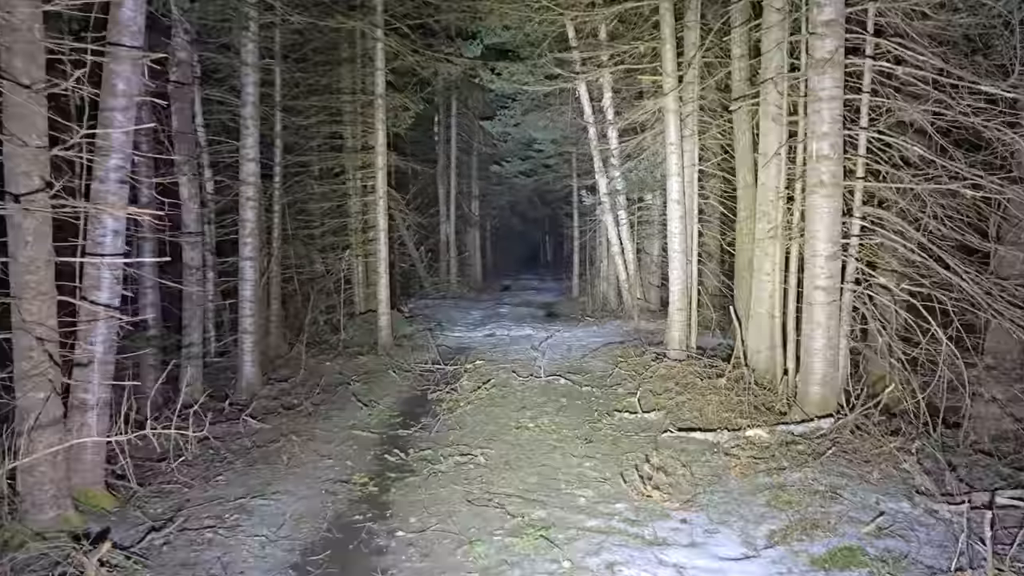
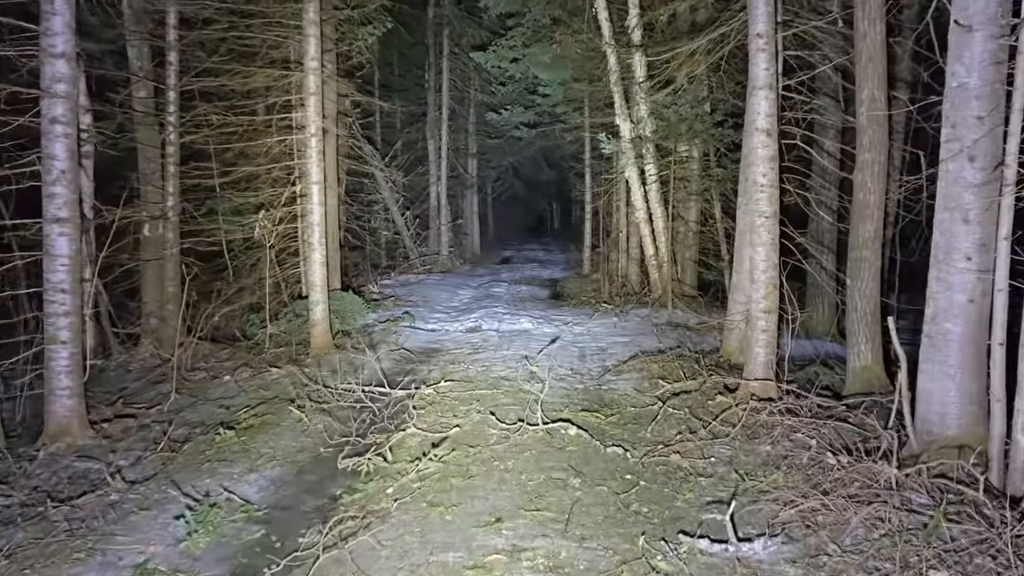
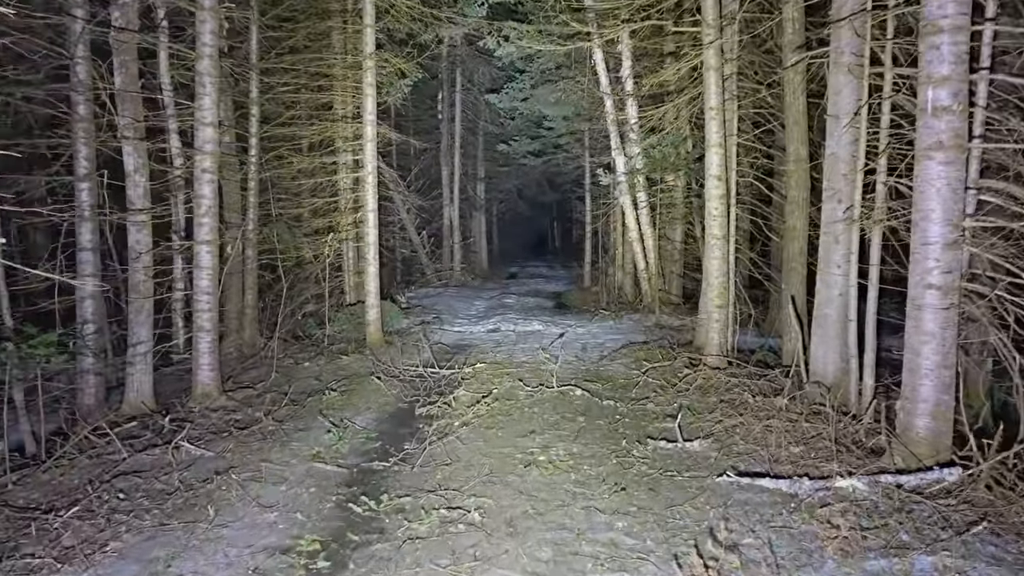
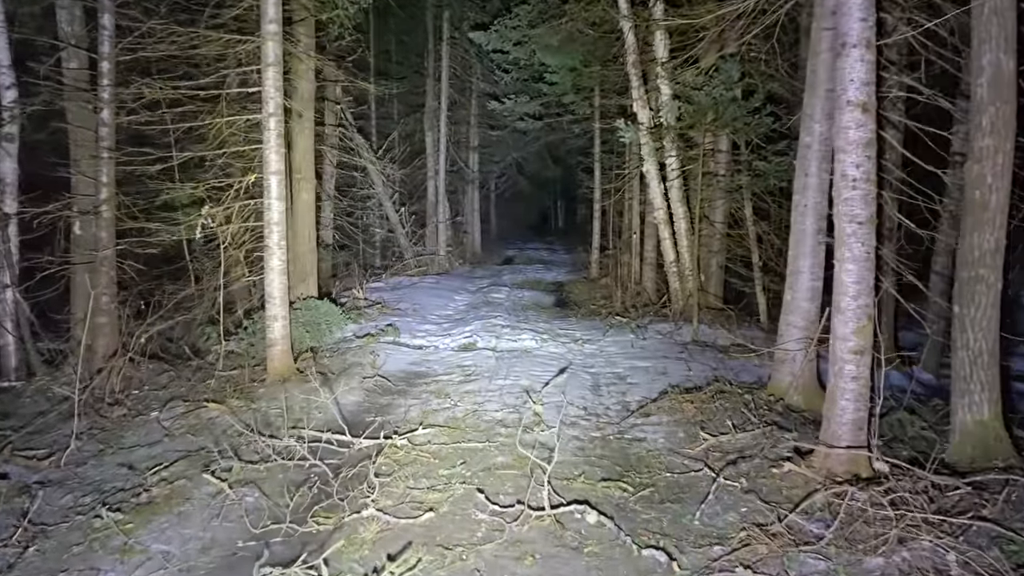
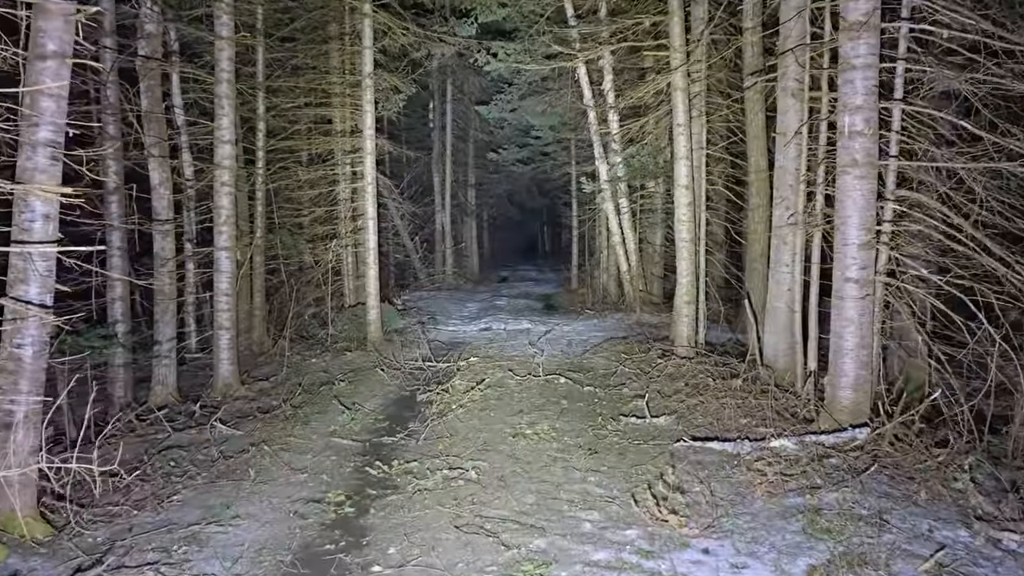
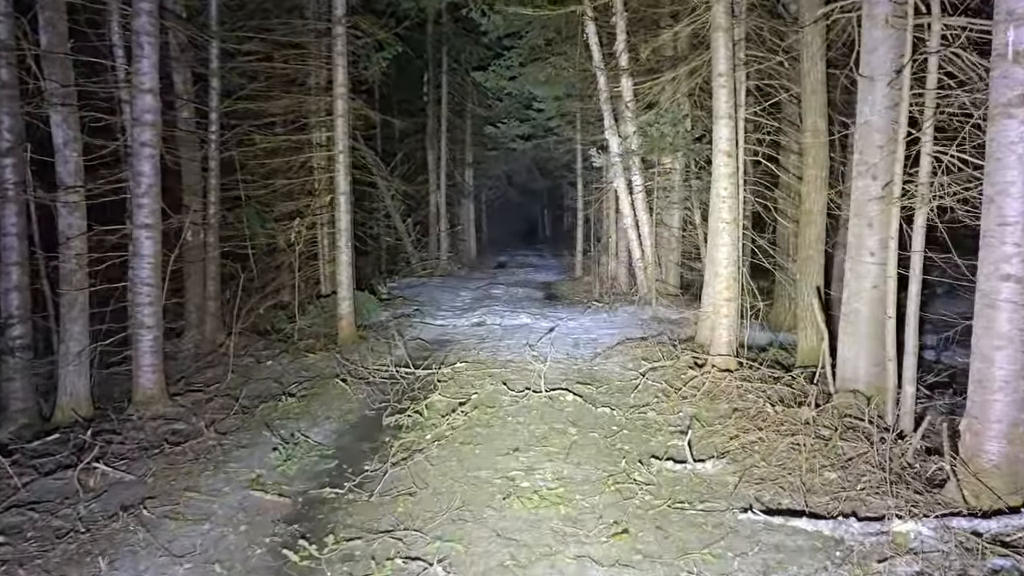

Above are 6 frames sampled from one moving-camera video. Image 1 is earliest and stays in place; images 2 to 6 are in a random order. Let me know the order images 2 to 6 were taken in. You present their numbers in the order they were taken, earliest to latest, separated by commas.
5, 3, 6, 2, 4
